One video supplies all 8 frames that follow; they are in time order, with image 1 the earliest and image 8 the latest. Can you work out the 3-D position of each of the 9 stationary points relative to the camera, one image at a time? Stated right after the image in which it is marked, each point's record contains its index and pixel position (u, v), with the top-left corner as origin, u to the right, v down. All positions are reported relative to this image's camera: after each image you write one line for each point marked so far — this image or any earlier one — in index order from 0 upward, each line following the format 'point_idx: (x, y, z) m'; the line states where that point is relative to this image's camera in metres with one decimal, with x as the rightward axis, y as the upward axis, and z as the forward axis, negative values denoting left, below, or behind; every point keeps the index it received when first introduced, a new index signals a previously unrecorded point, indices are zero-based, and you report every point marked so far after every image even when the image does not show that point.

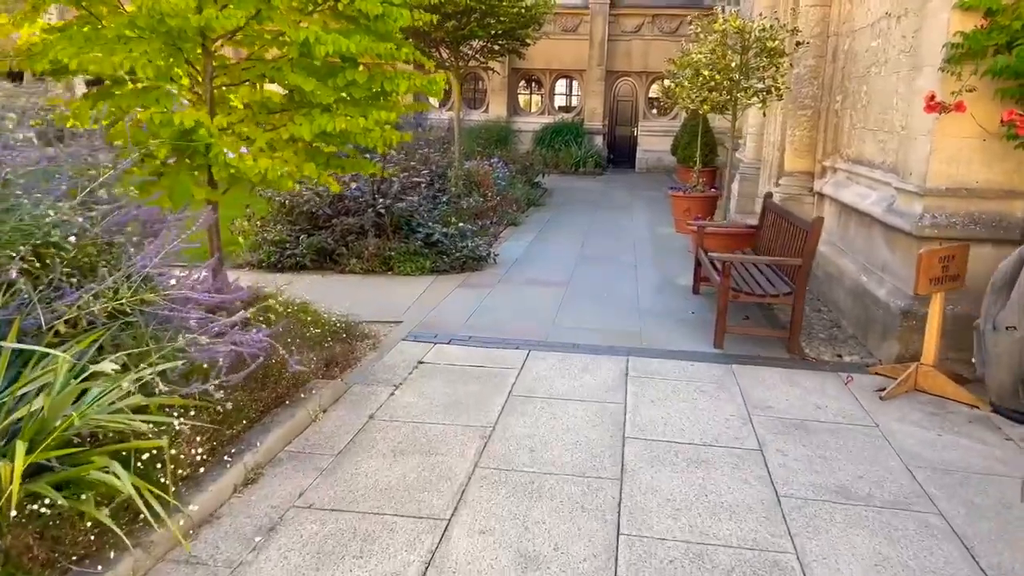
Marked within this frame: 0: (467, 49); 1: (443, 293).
0: (-0.8, +4.2, +14.4) m
1: (-0.5, 0.0, +6.4) m
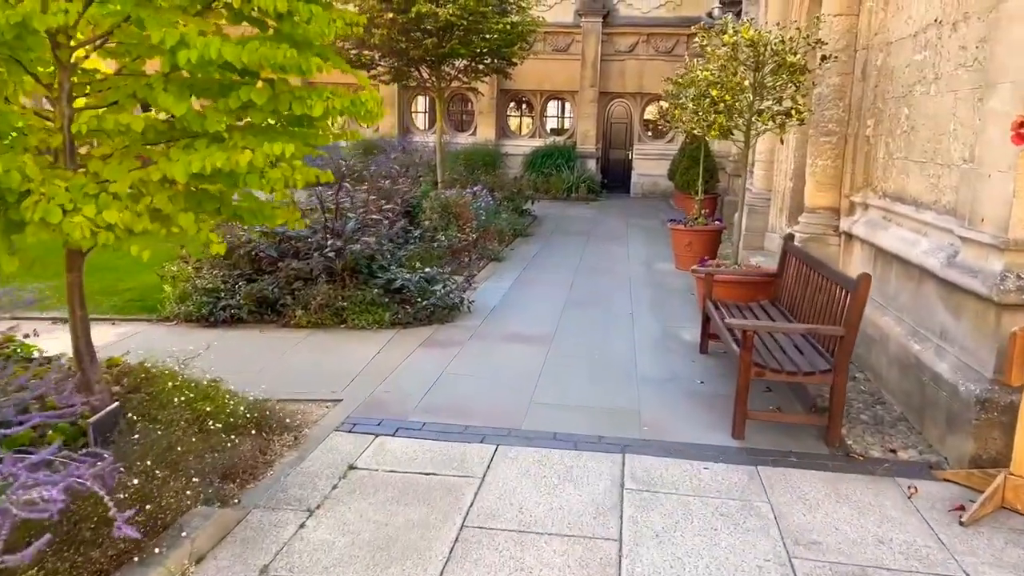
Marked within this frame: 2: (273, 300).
0: (-1.0, +3.6, +13.5) m
1: (-0.7, -0.4, +5.3) m
2: (-1.8, -0.1, +6.1) m
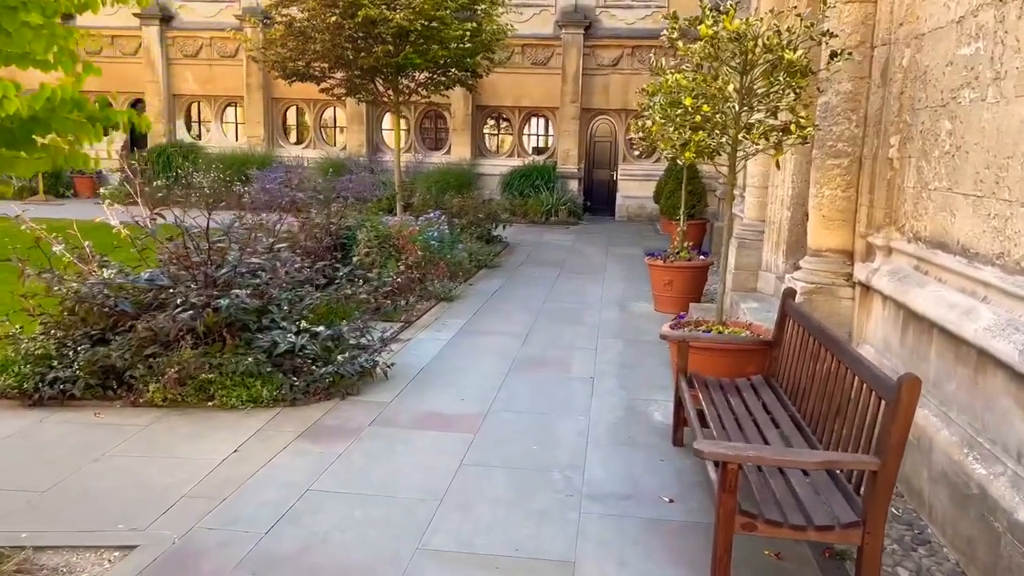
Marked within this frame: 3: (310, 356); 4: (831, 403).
0: (-1.6, +3.1, +12.2) m
1: (-1.2, -0.8, +3.9) m
2: (-2.3, -0.5, +4.7) m
3: (-1.2, -0.4, +5.0) m
4: (+1.2, -0.4, +3.2) m
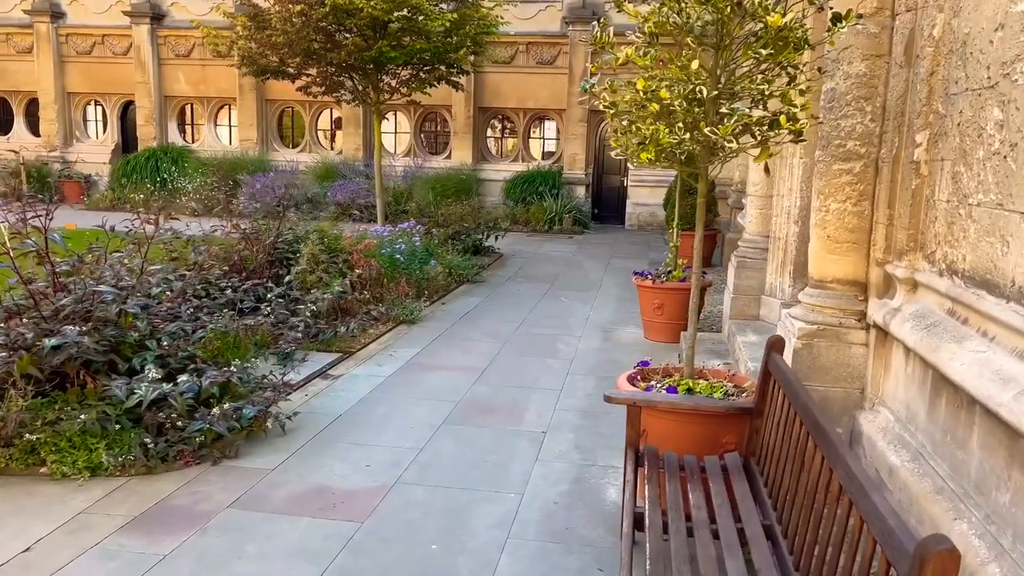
0: (-1.7, +2.9, +11.2) m
1: (-1.6, -1.0, +2.9) m
2: (-2.7, -0.6, +3.7) m
3: (-1.6, -0.6, +4.0) m
4: (+0.8, -0.6, +2.1) m
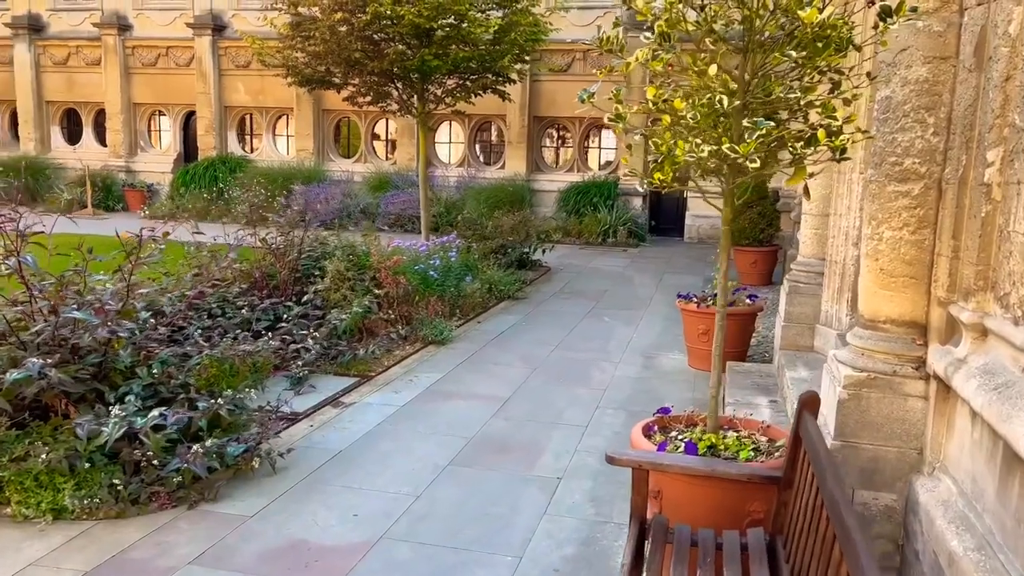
0: (-1.0, +2.7, +10.9) m
1: (-1.7, -1.1, +2.6) m
2: (-2.7, -0.7, +3.5) m
3: (-1.6, -0.7, +3.7) m
4: (+0.7, -0.8, +1.6) m
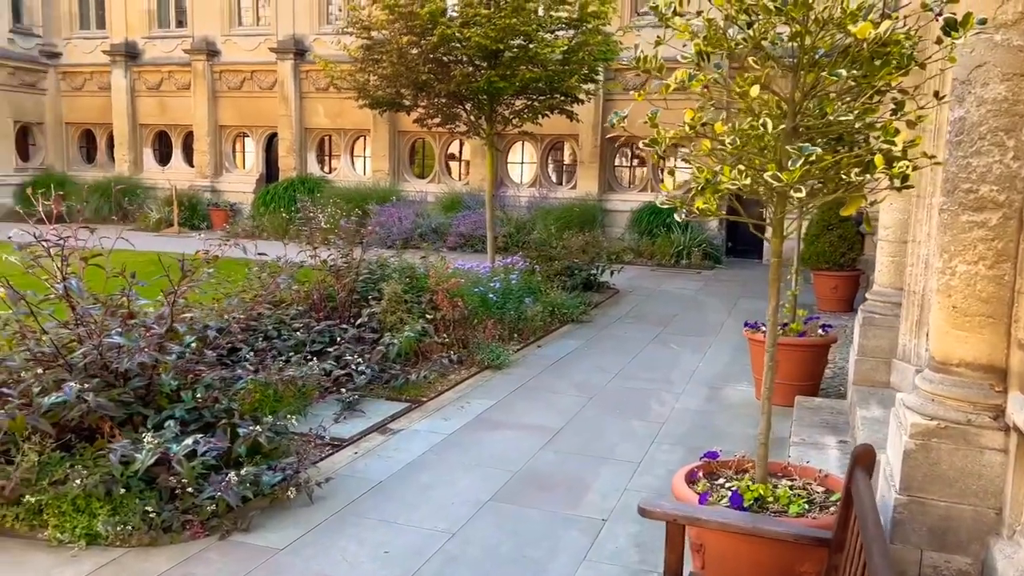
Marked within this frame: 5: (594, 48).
0: (-0.1, +2.4, +10.9) m
1: (-1.6, -1.2, +2.6) m
2: (-2.5, -0.8, +3.6) m
3: (-1.4, -0.8, +3.6) m
4: (+0.6, -0.8, +1.4) m
5: (+1.1, +3.1, +10.4) m
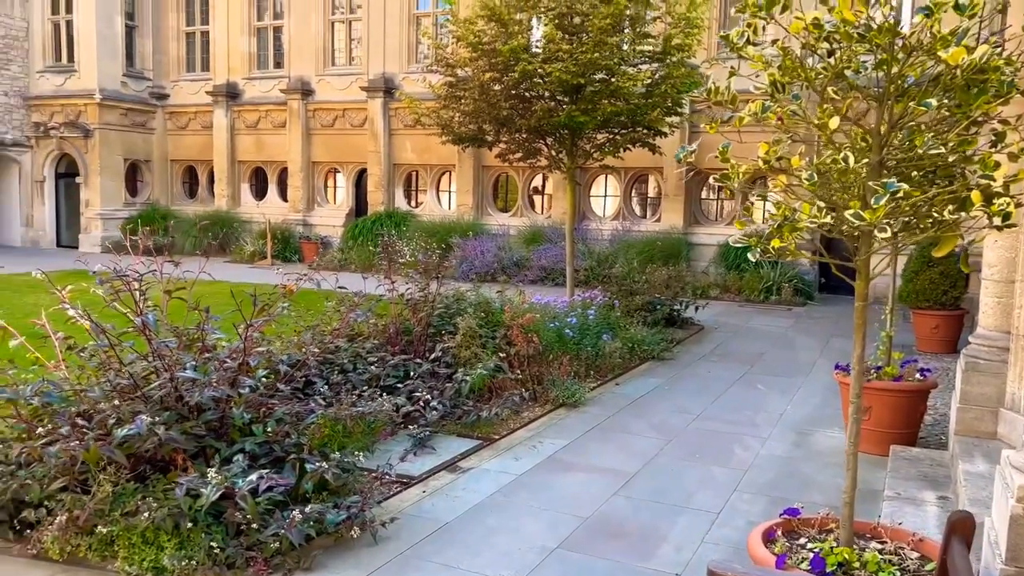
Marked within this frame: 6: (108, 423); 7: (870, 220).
0: (+1.0, +1.9, +10.8) m
1: (-1.4, -1.3, +2.6) m
2: (-2.2, -1.0, +3.7) m
3: (-1.1, -1.0, +3.6) m
4: (+0.7, -0.9, +1.2) m
5: (+2.1, +2.6, +10.2) m
6: (-1.9, -0.6, +3.8) m
7: (+1.0, +0.2, +2.2) m
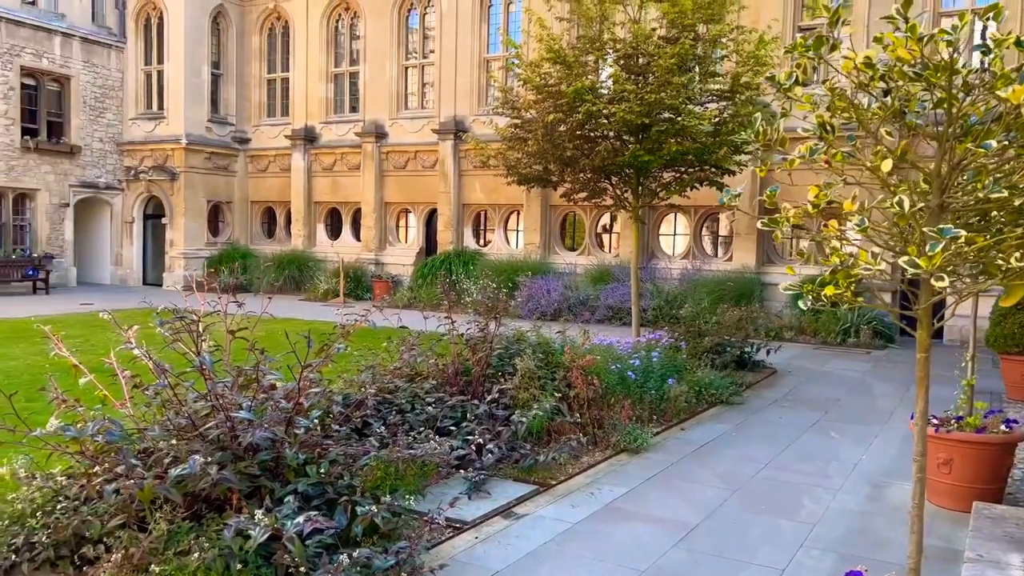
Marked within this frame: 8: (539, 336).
0: (+1.8, +1.4, +10.7) m
1: (-1.3, -1.4, +2.6) m
2: (-2.0, -1.2, +3.8) m
3: (-0.9, -1.2, +3.6) m
4: (+0.7, -1.0, +1.0) m
5: (+2.9, +2.1, +10.1) m
6: (-1.6, -0.8, +3.8) m
7: (+1.1, +0.1, +2.1) m
8: (+0.2, -0.5, +7.3) m
